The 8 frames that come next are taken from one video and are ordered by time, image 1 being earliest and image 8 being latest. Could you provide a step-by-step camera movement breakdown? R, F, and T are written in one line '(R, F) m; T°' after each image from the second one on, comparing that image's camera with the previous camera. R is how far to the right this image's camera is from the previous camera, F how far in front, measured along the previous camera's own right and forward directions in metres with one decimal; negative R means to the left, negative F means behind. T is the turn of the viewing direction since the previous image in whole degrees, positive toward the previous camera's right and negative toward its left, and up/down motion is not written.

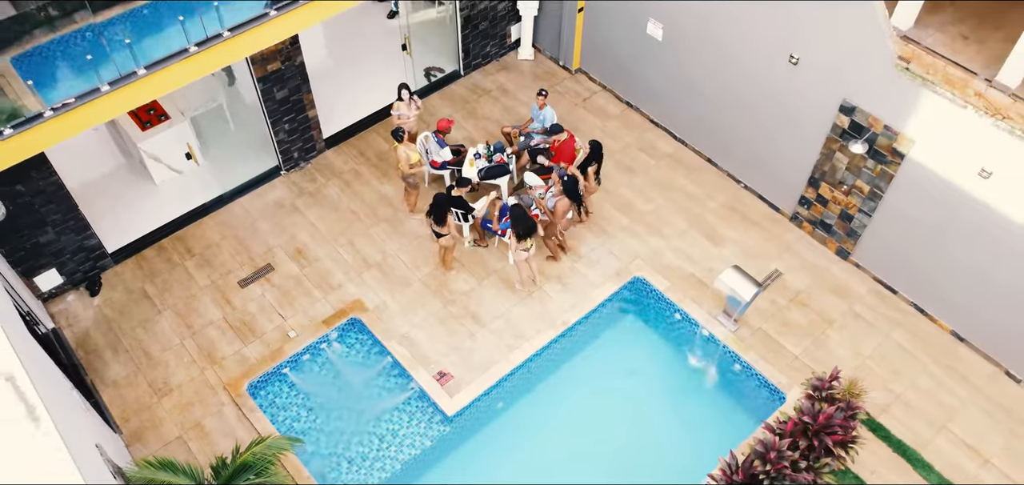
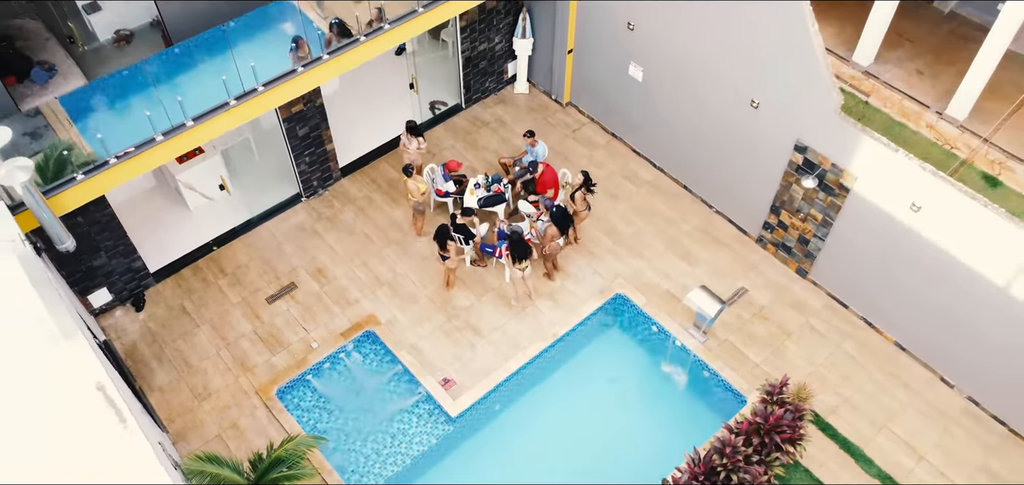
(+0.1, -1.3) m; 0°
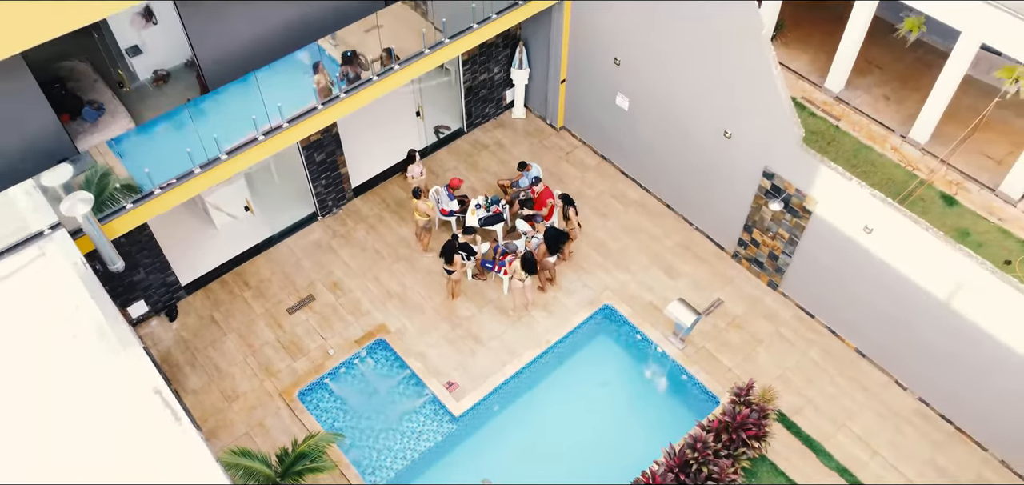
(+0.1, -1.2) m; 0°
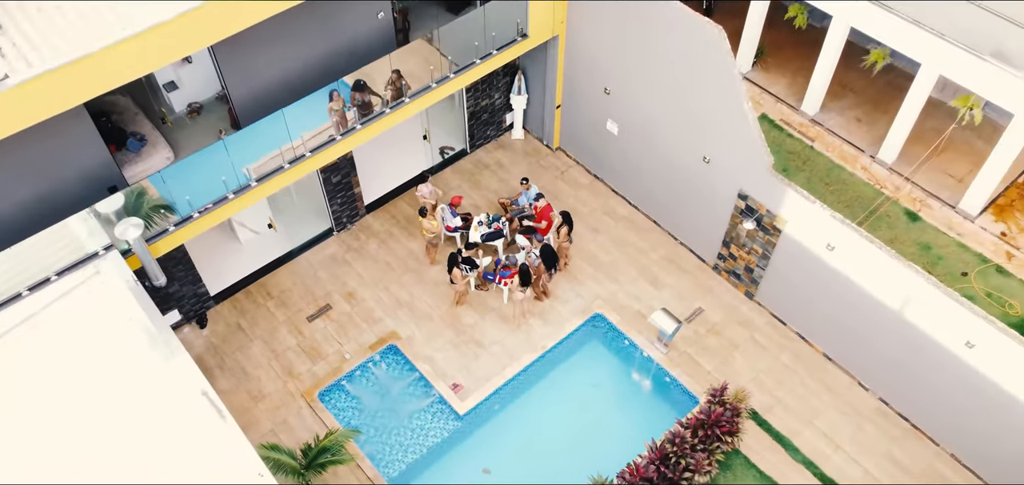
(0.0, -1.2) m; 0°
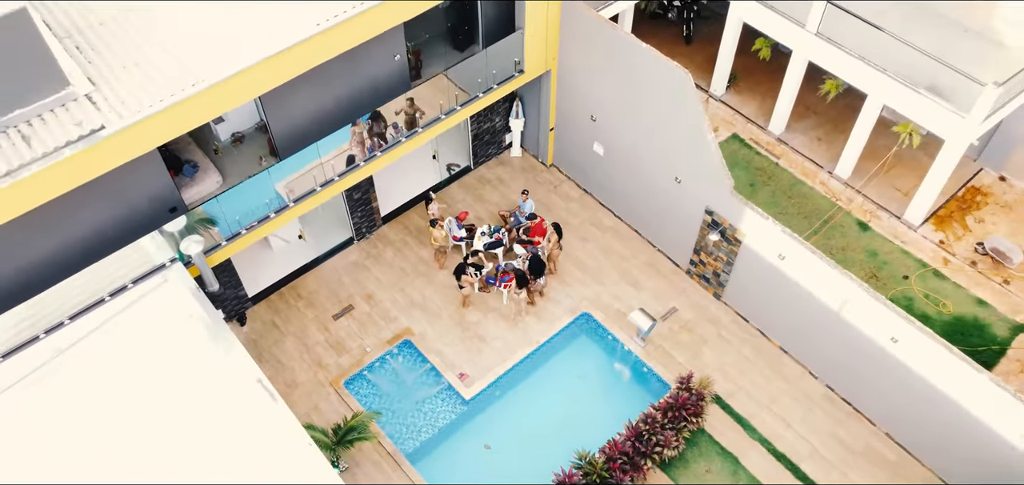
(+0.1, -2.1) m; 0°
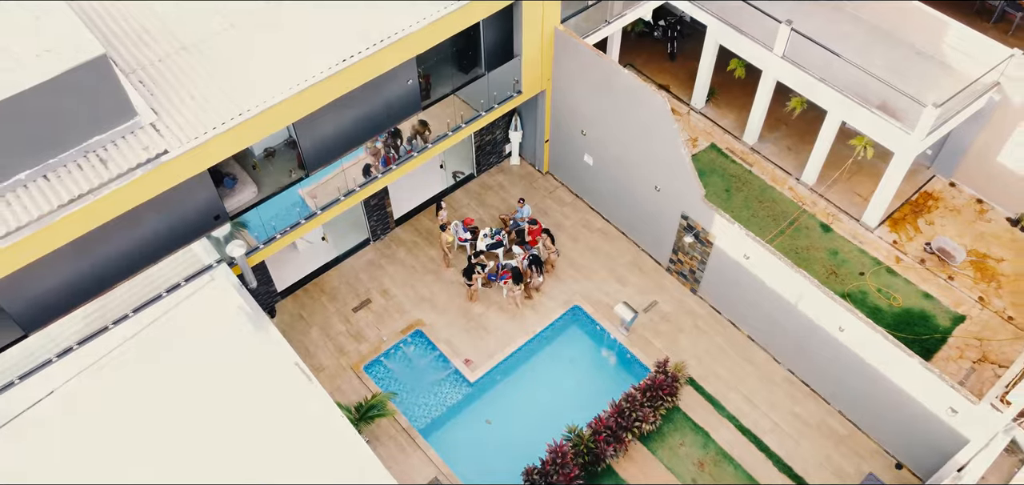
(+0.1, -2.0) m; 0°
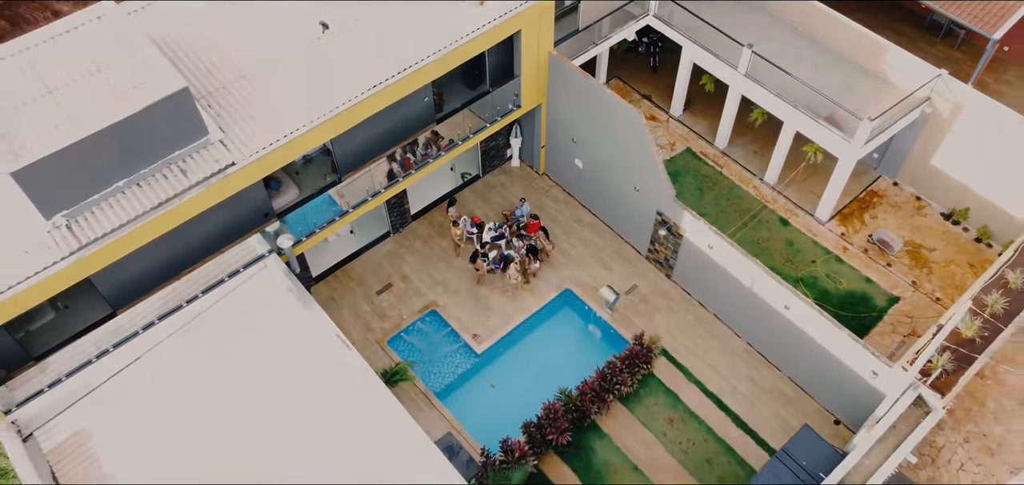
(0.0, -3.0) m; 0°
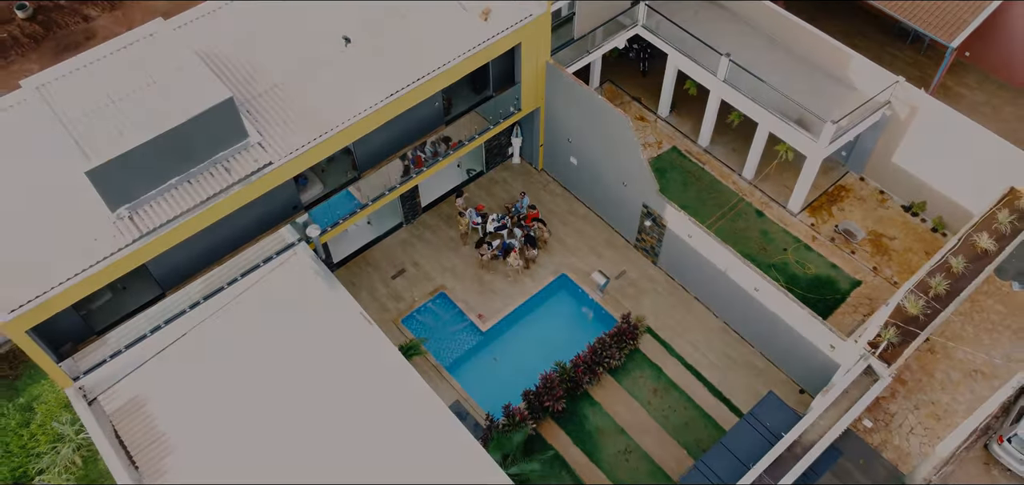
(0.0, -2.3) m; 0°
